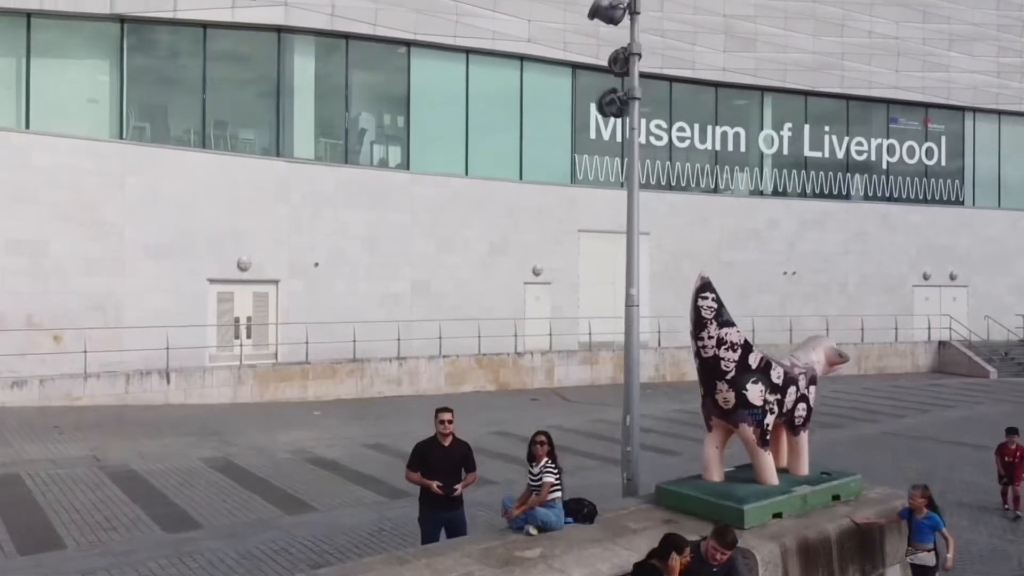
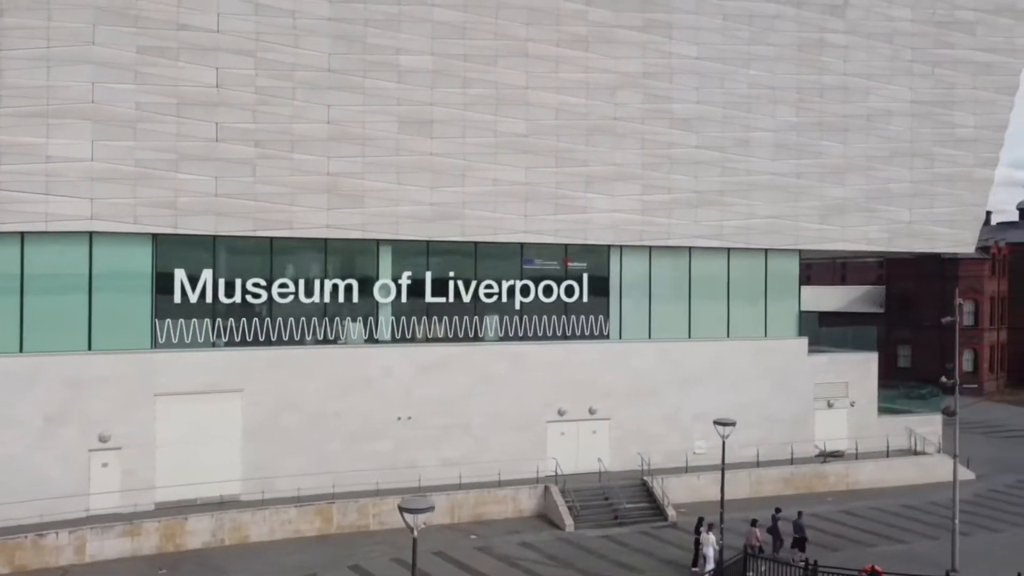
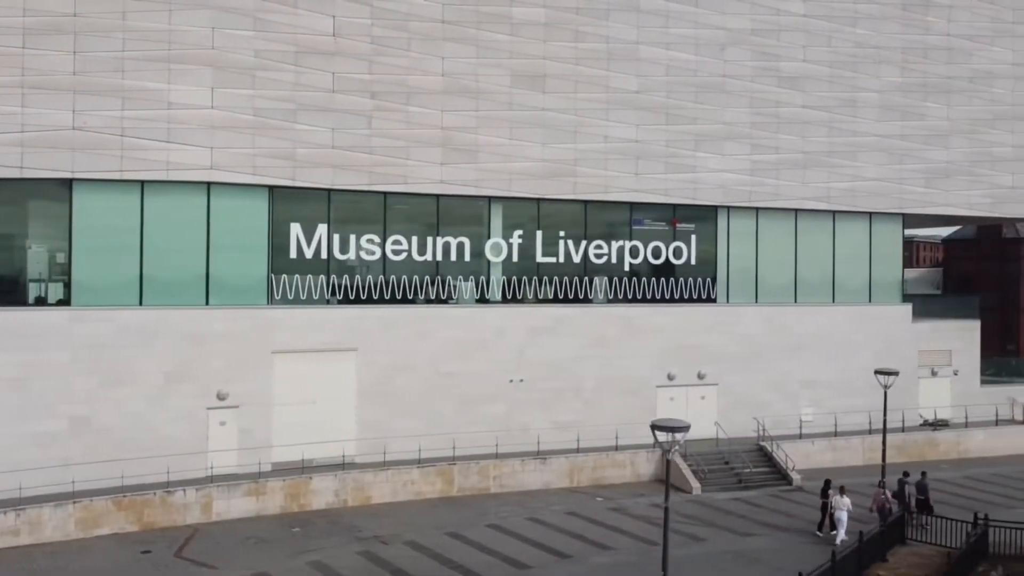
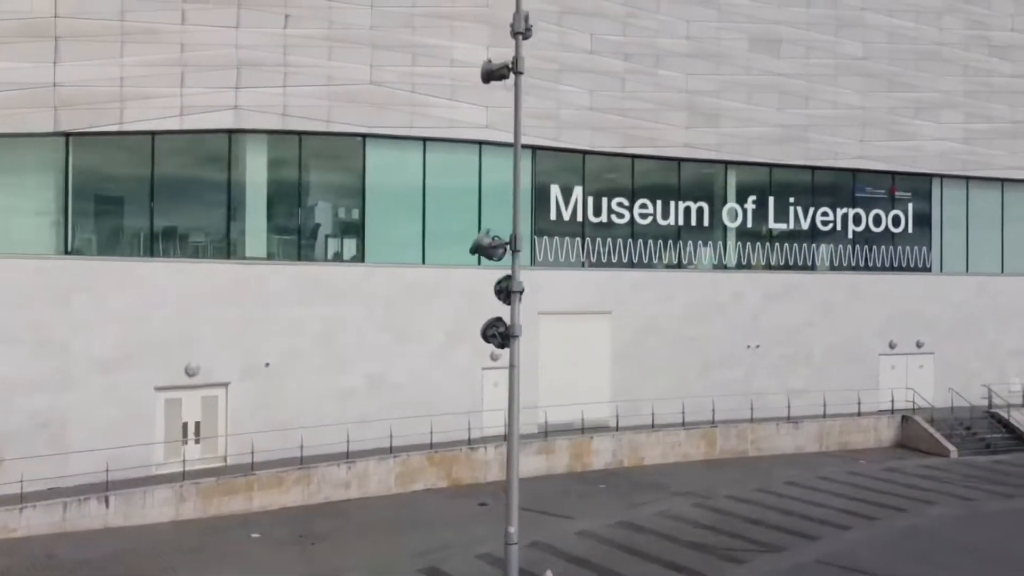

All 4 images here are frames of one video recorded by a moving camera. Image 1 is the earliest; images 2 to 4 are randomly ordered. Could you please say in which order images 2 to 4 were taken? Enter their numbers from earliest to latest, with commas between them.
4, 3, 2
